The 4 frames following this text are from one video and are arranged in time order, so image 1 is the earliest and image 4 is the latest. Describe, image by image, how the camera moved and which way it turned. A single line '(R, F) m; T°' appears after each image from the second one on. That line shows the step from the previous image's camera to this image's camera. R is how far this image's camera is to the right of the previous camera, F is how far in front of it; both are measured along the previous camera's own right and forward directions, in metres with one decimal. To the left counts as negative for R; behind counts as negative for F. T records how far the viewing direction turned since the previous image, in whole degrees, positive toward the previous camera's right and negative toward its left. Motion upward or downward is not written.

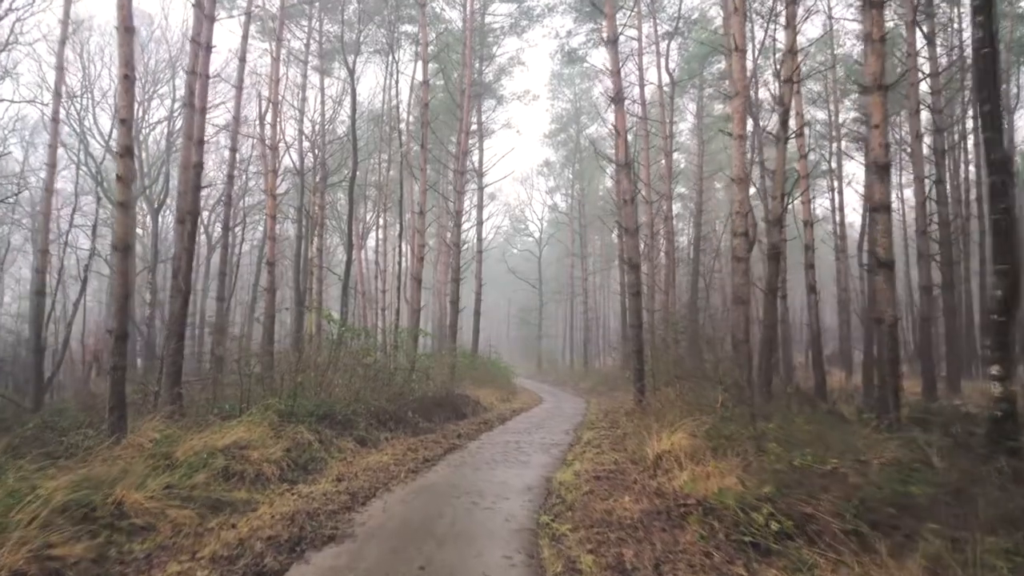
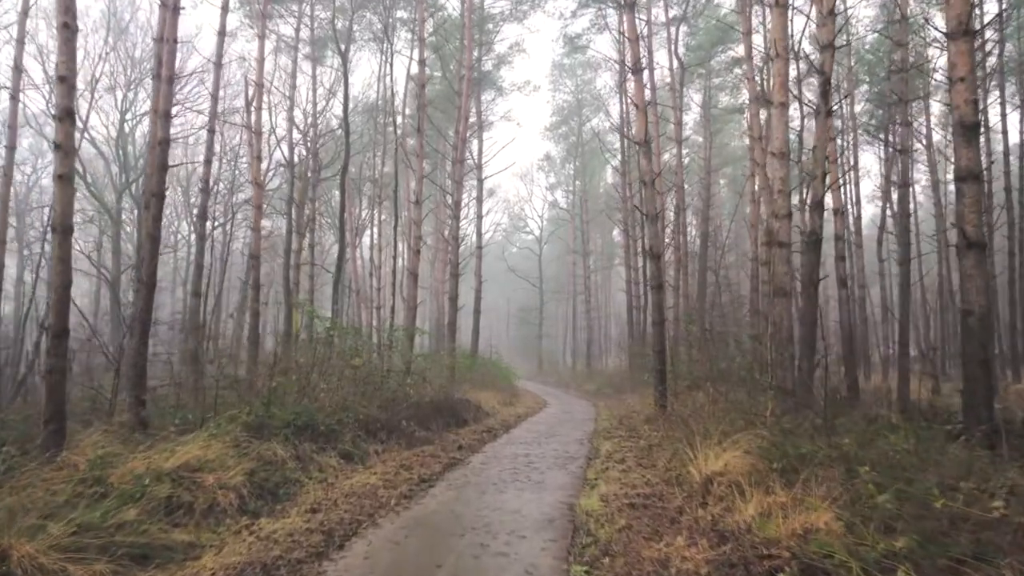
(-0.1, +1.2) m; 0°
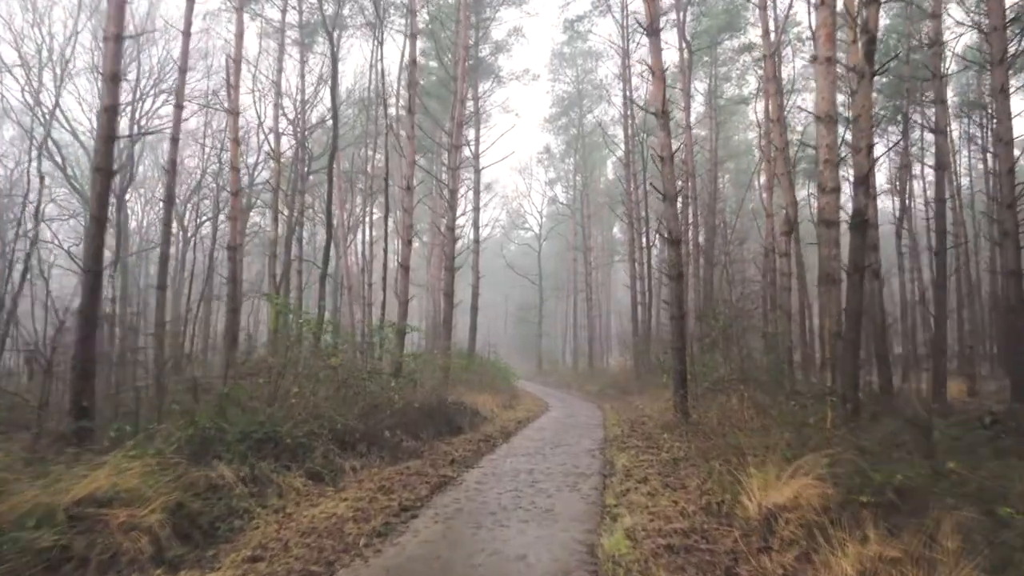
(0.0, +1.2) m; 0°
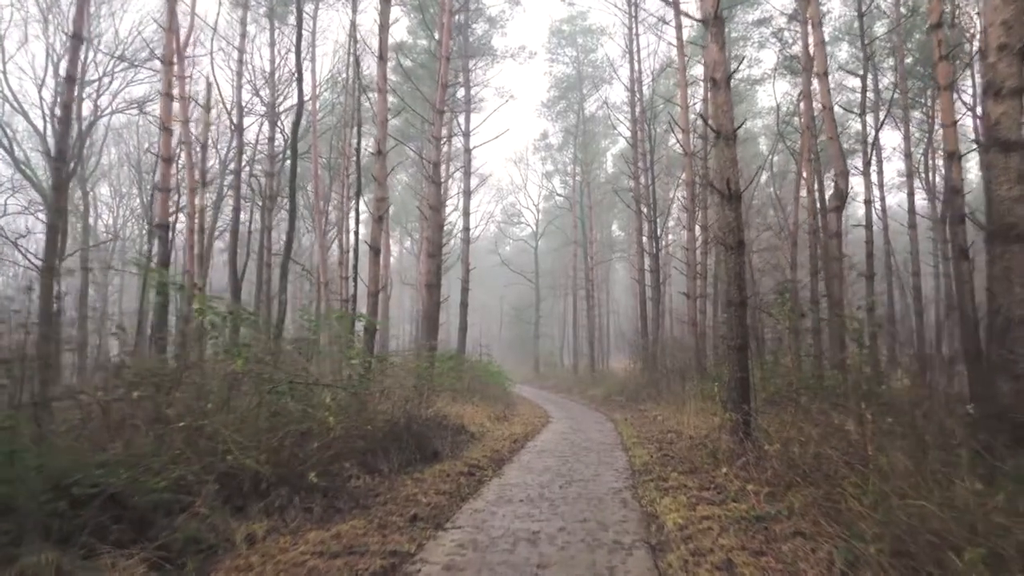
(0.0, +2.6) m; 0°
